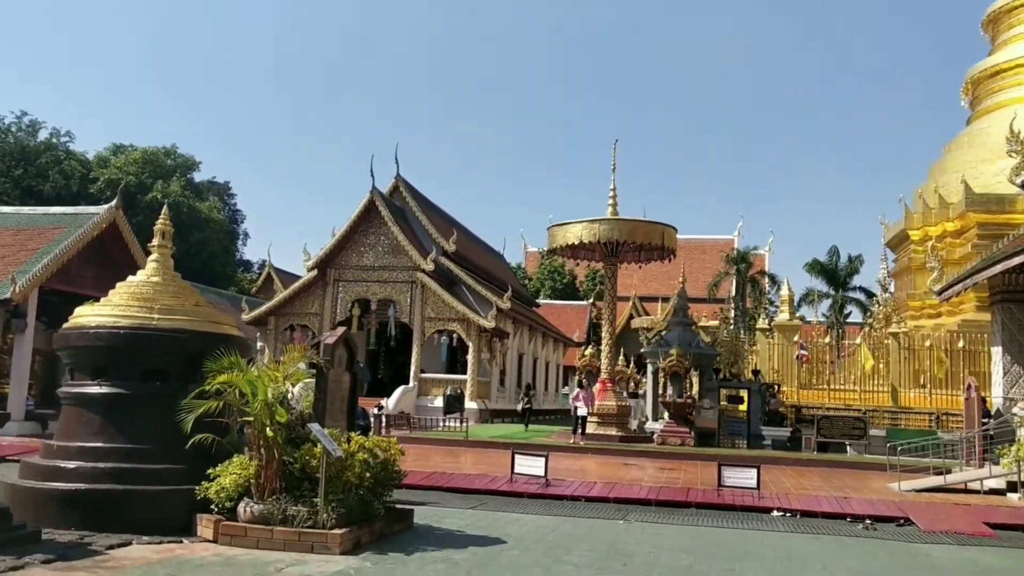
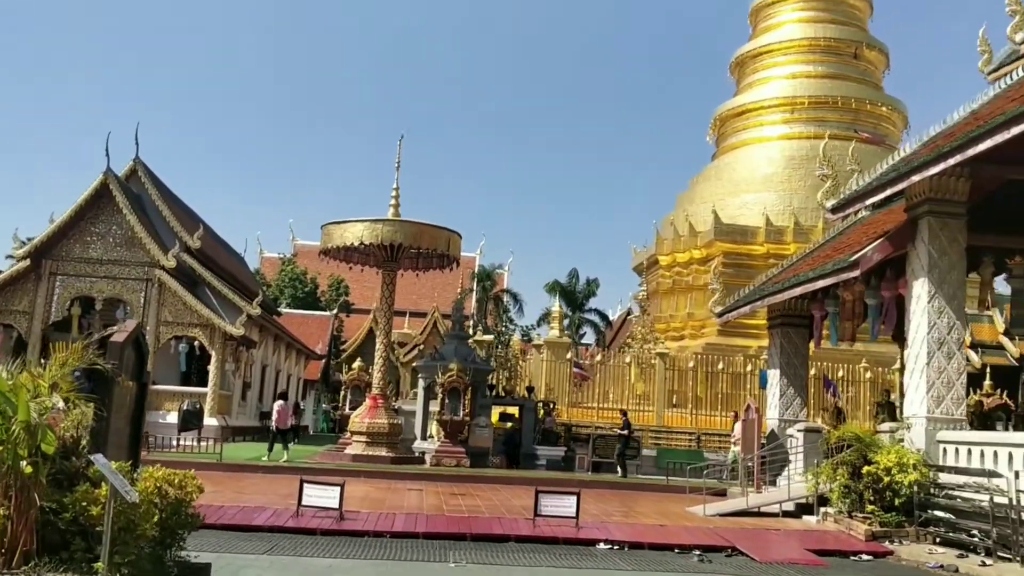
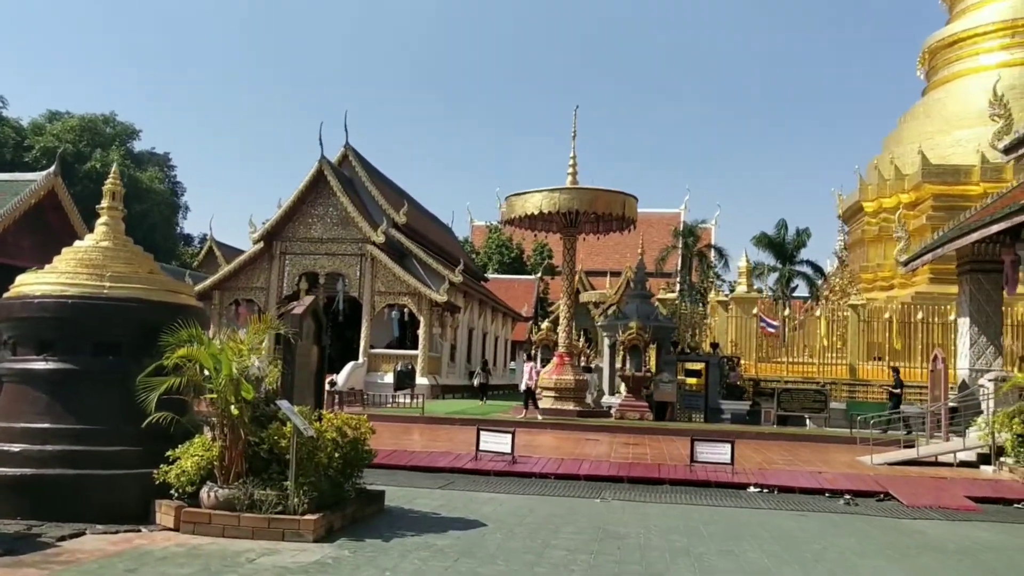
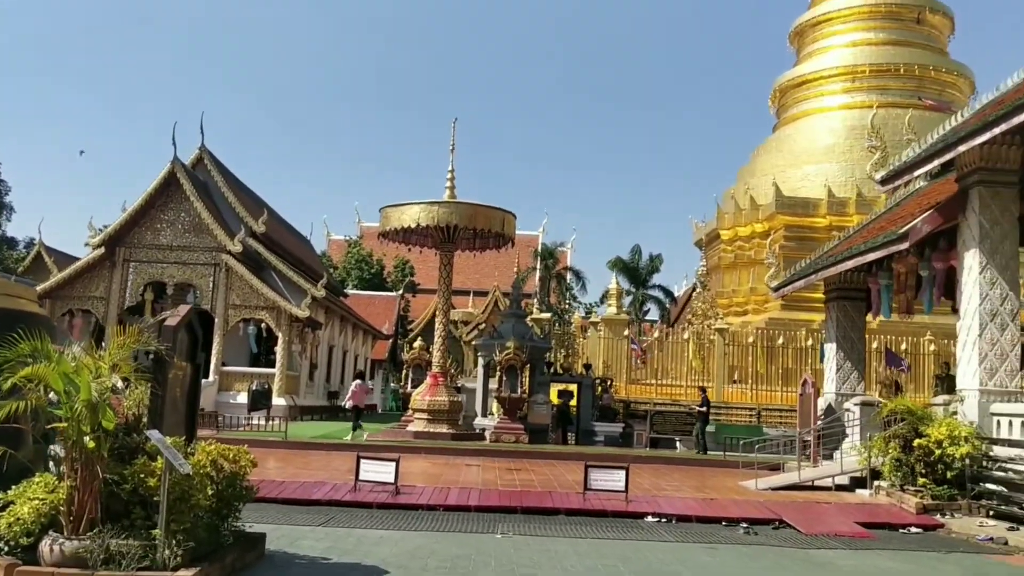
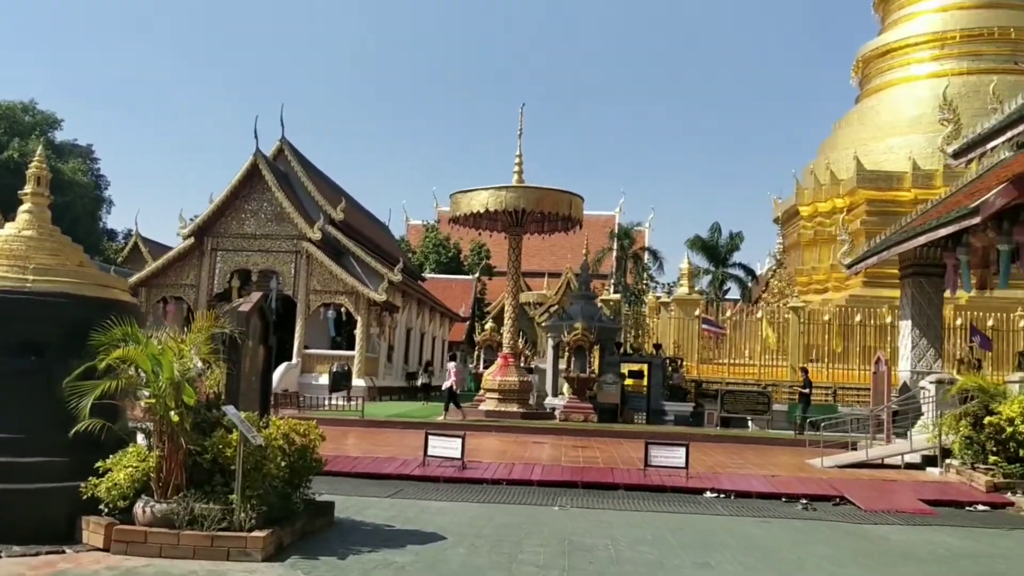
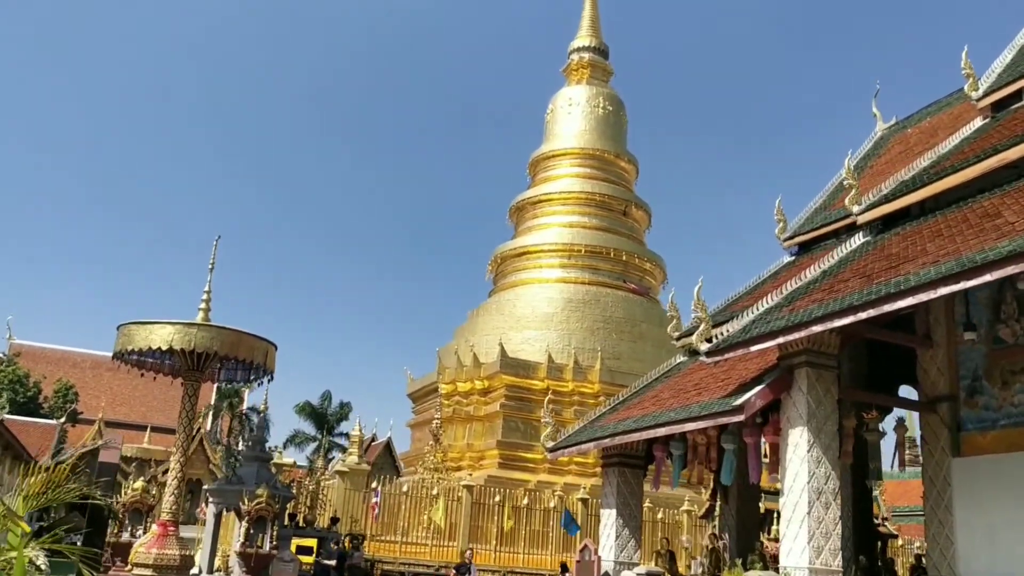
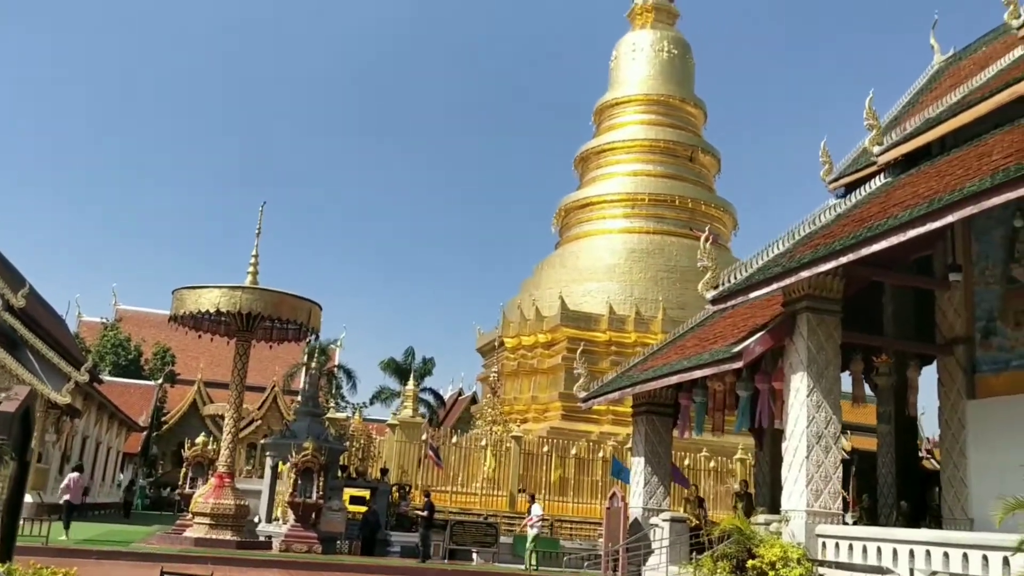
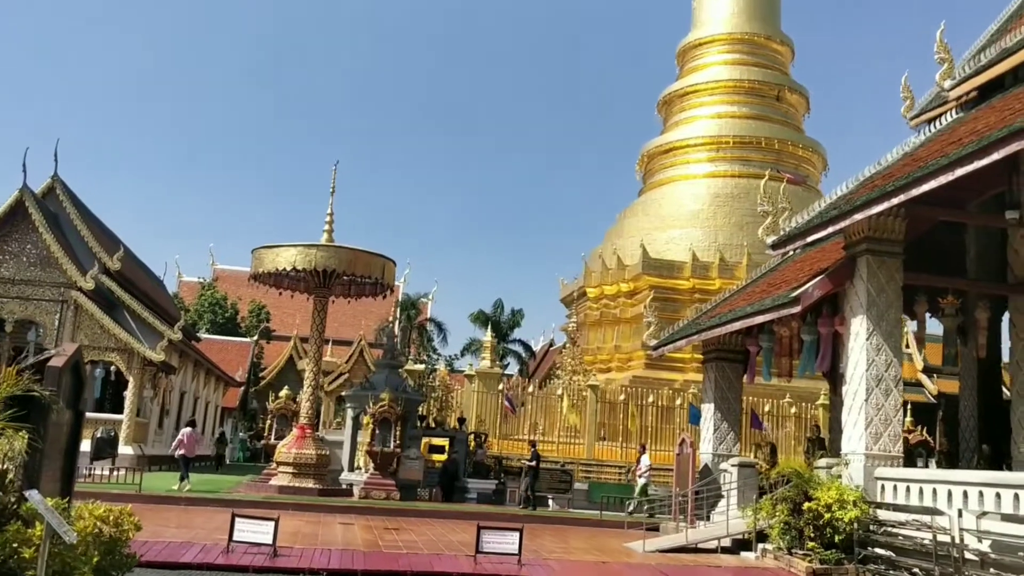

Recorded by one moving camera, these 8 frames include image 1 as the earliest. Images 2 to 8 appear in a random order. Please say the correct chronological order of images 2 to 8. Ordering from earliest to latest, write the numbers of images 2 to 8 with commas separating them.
3, 5, 4, 2, 8, 7, 6
